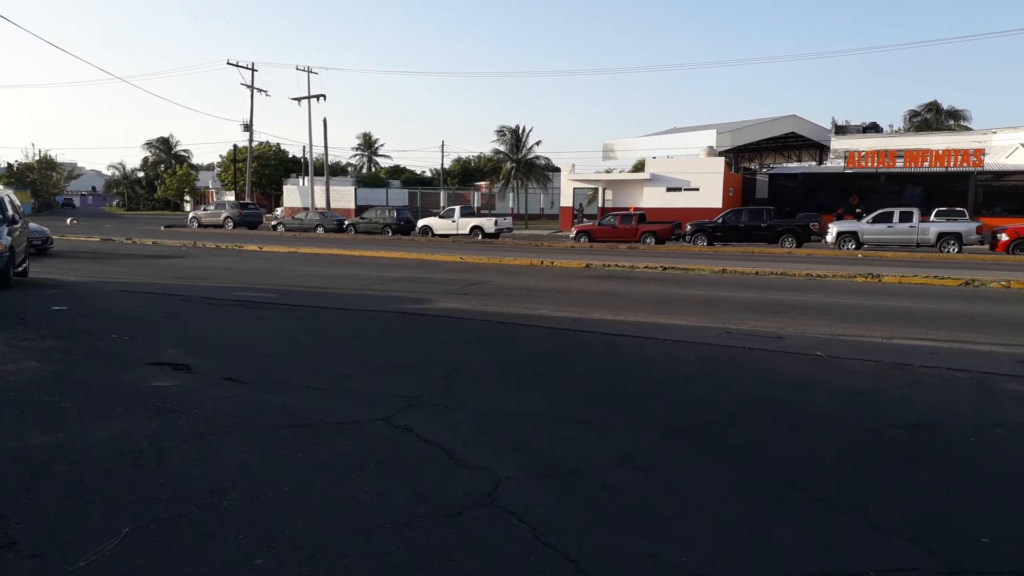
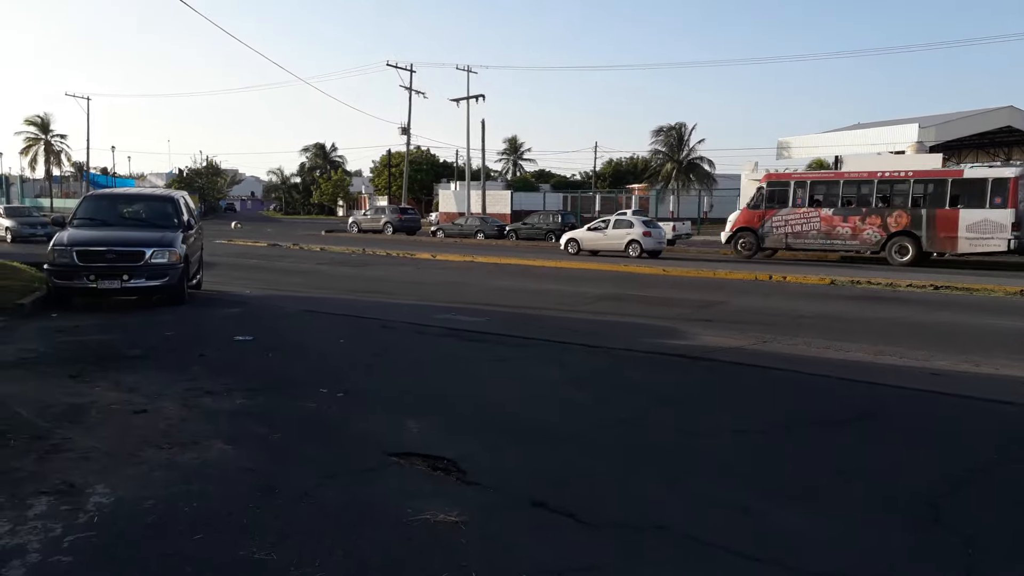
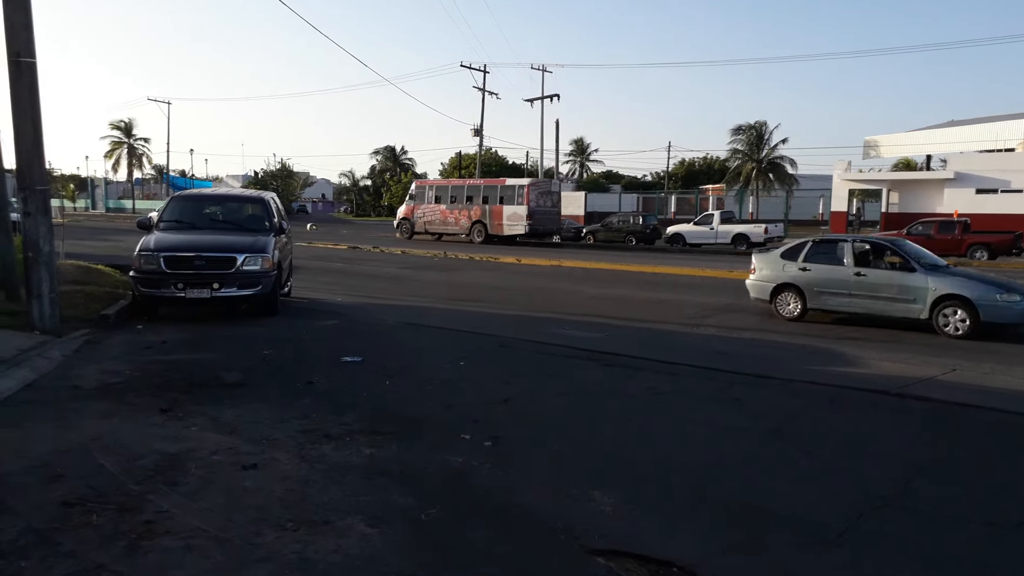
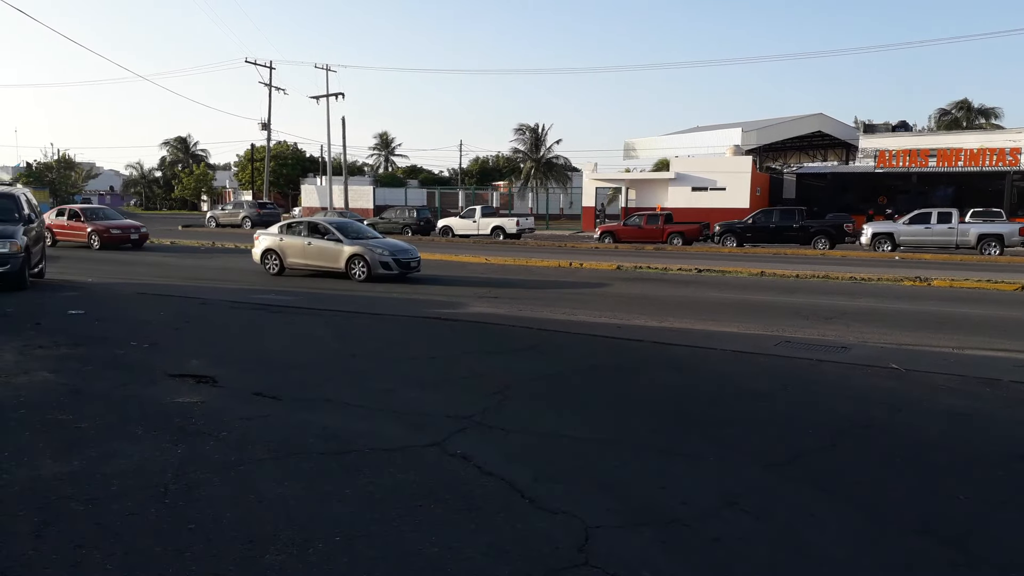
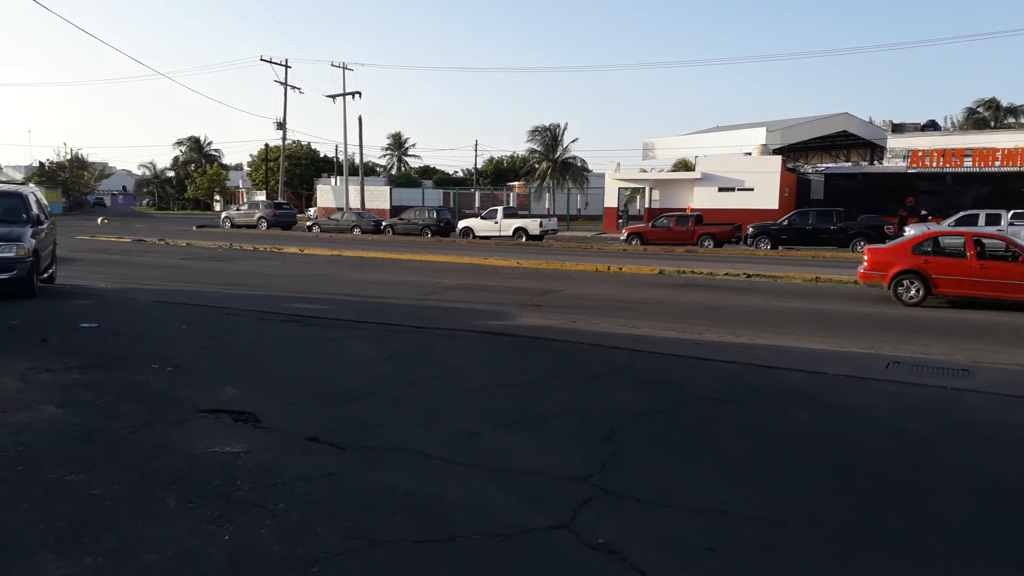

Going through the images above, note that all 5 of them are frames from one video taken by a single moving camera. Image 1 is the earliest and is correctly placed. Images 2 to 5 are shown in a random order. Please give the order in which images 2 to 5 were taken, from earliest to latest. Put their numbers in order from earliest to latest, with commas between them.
4, 5, 2, 3
